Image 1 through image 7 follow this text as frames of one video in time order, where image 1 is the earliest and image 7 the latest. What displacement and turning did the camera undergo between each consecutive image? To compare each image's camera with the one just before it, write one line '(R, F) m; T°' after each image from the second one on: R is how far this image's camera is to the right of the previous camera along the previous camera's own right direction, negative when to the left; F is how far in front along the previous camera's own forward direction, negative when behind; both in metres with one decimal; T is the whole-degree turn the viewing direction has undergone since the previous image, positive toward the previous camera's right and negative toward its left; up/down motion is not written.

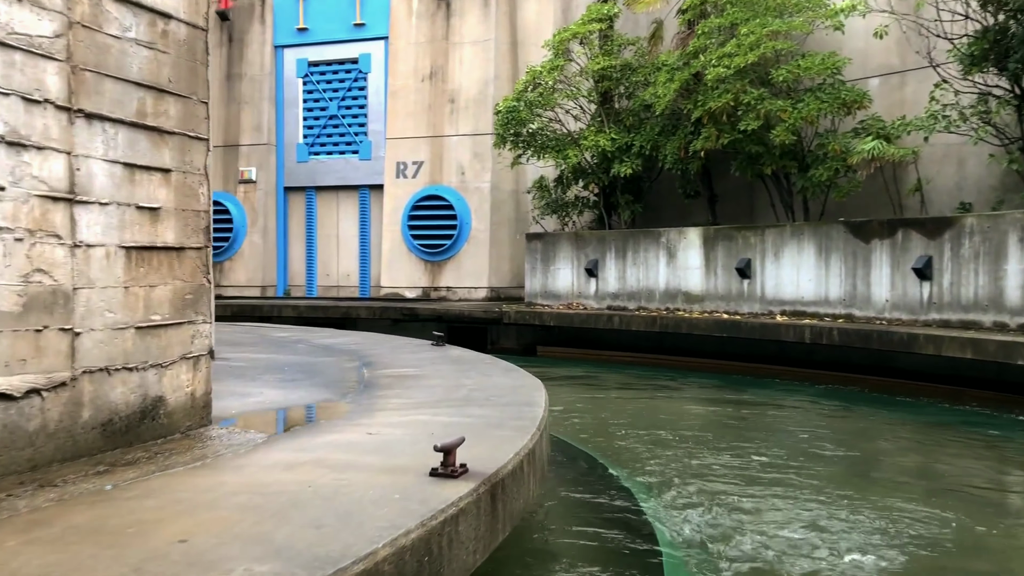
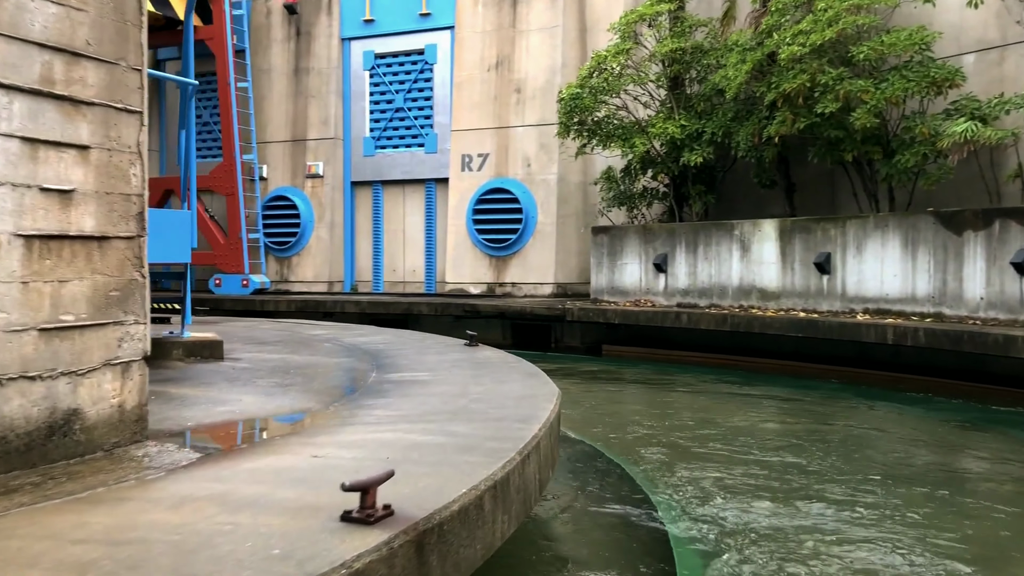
(+0.2, +0.4) m; -5°
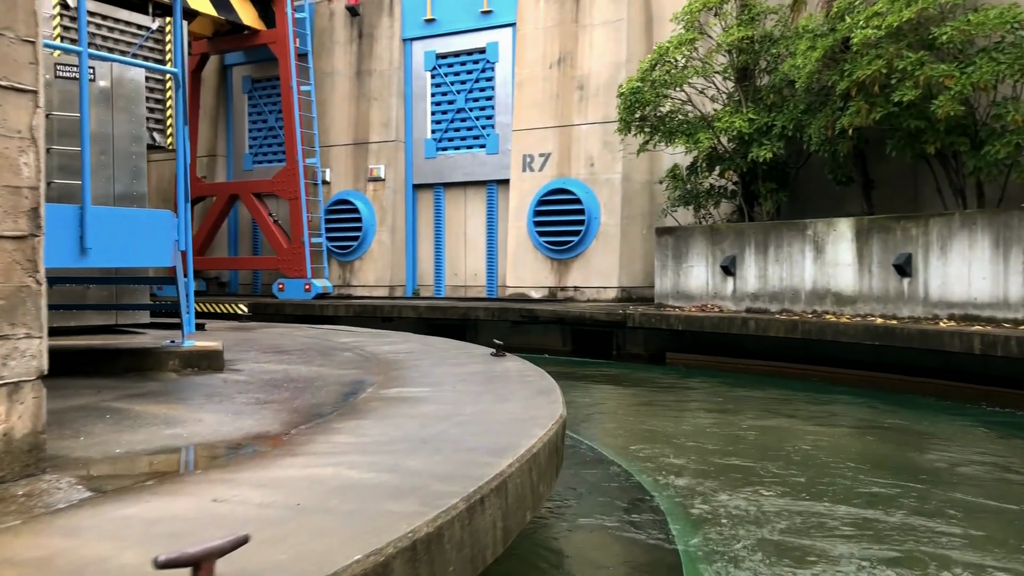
(+0.2, +0.3) m; -5°
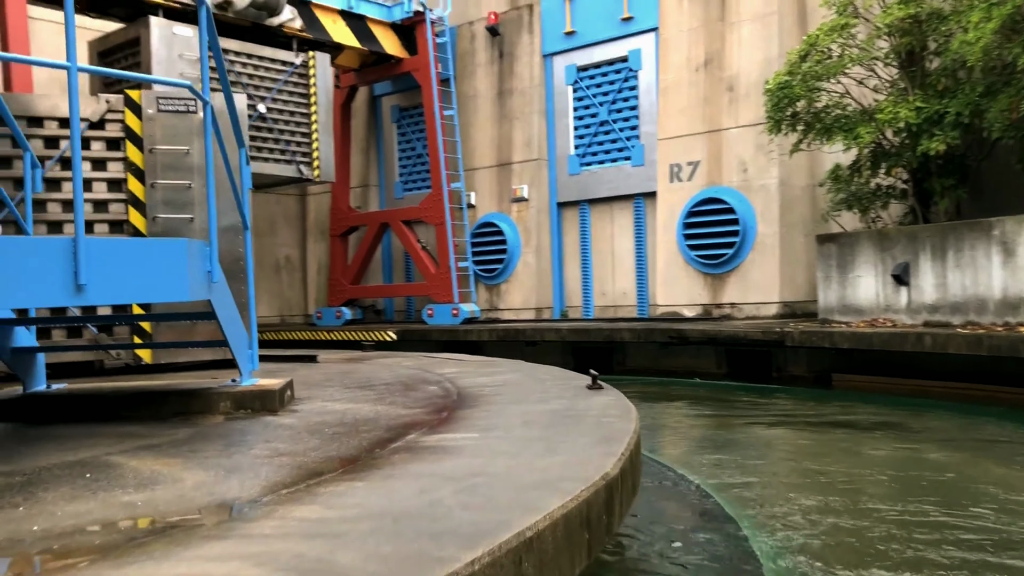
(+0.3, +0.5) m; -11°
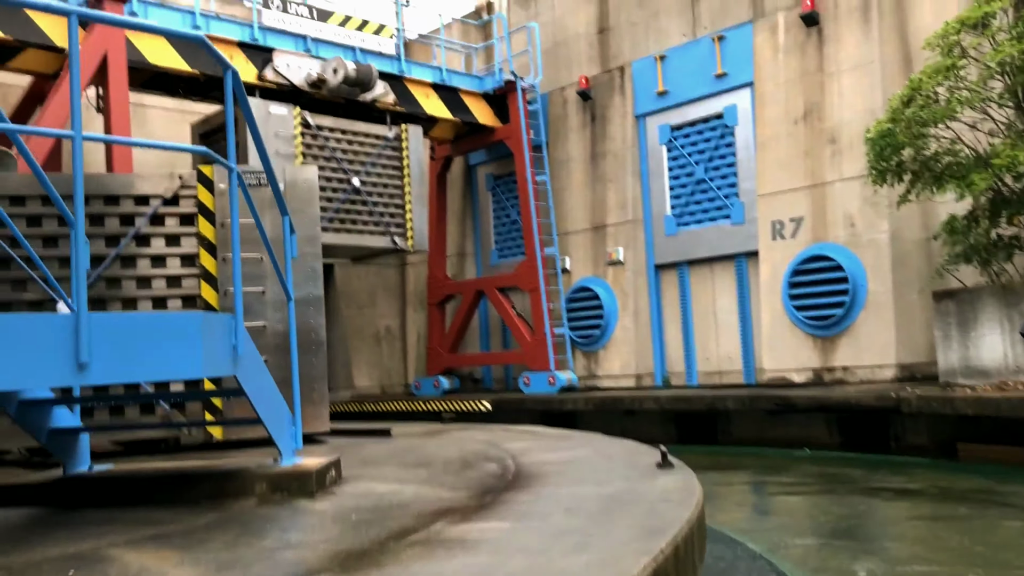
(+0.2, +0.3) m; -7°
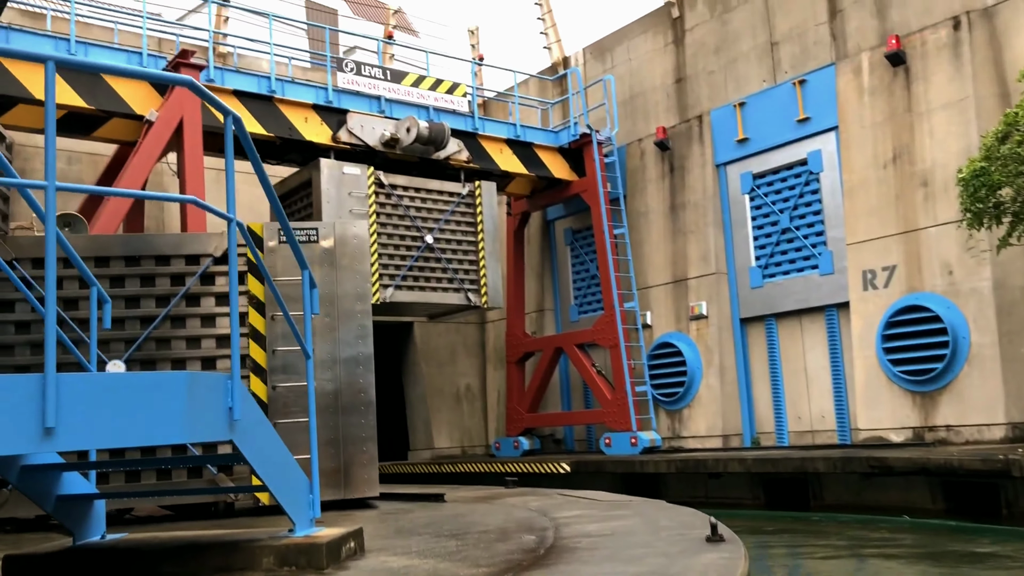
(+0.2, +0.2) m; -6°
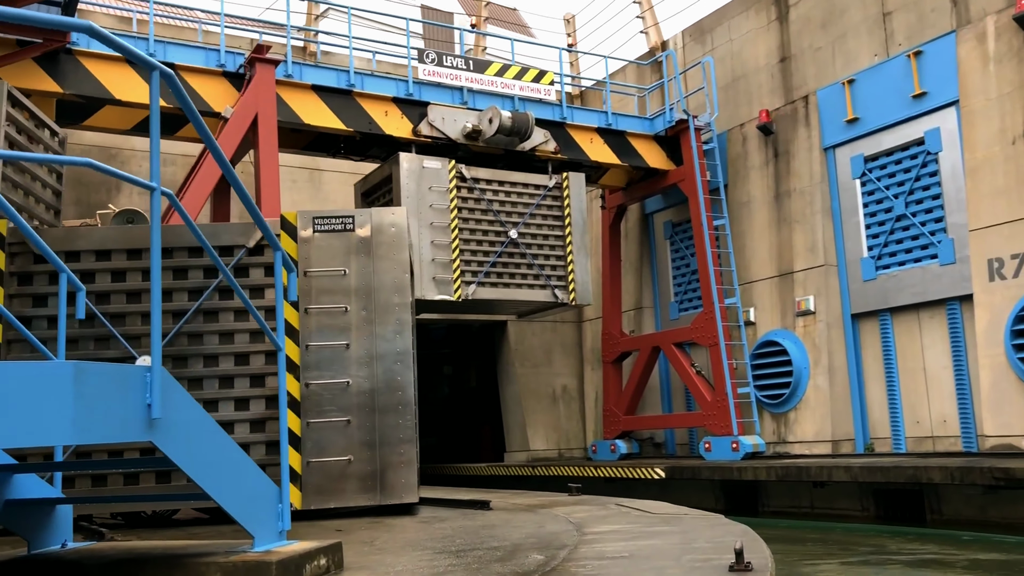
(+0.3, +0.4) m; -8°
